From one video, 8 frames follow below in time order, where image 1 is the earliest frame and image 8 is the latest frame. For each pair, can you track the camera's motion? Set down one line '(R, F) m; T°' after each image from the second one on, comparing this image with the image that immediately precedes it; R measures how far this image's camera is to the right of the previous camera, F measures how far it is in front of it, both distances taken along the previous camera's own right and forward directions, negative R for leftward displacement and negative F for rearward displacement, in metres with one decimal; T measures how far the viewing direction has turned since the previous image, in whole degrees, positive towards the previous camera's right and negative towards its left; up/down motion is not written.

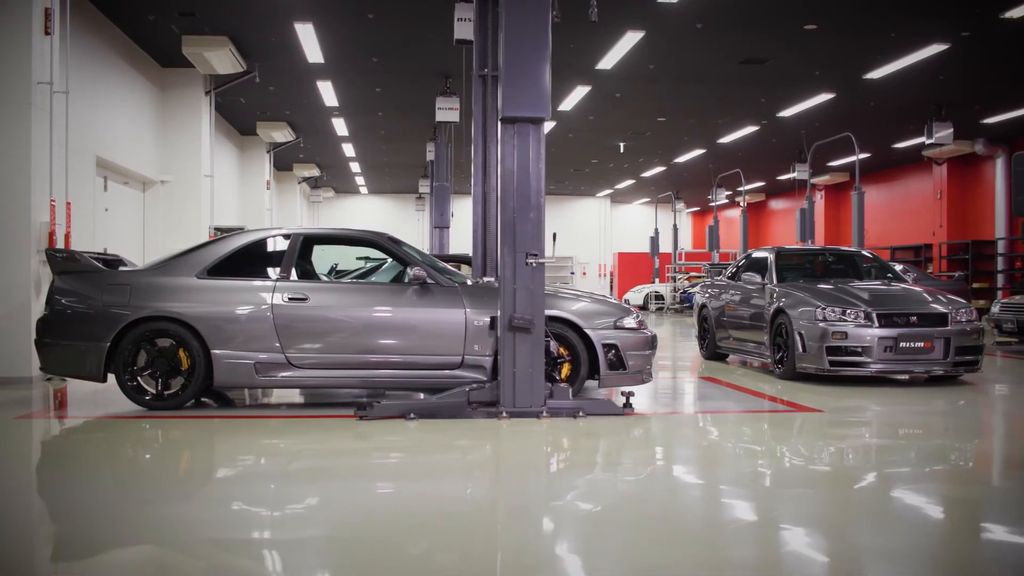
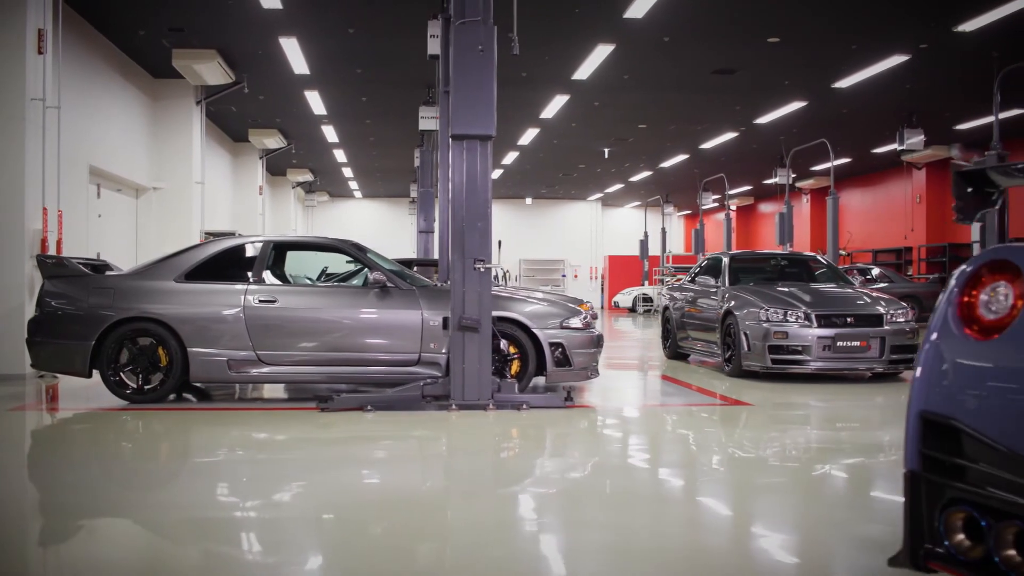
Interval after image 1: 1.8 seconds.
(+0.4, -0.4) m; 0°
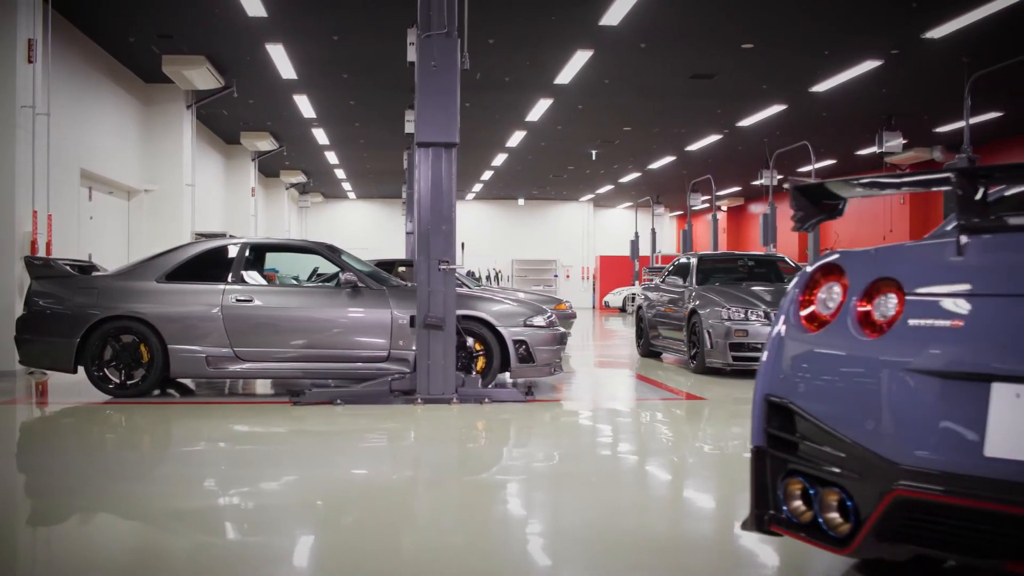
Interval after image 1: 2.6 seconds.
(+0.3, -0.3) m; 0°
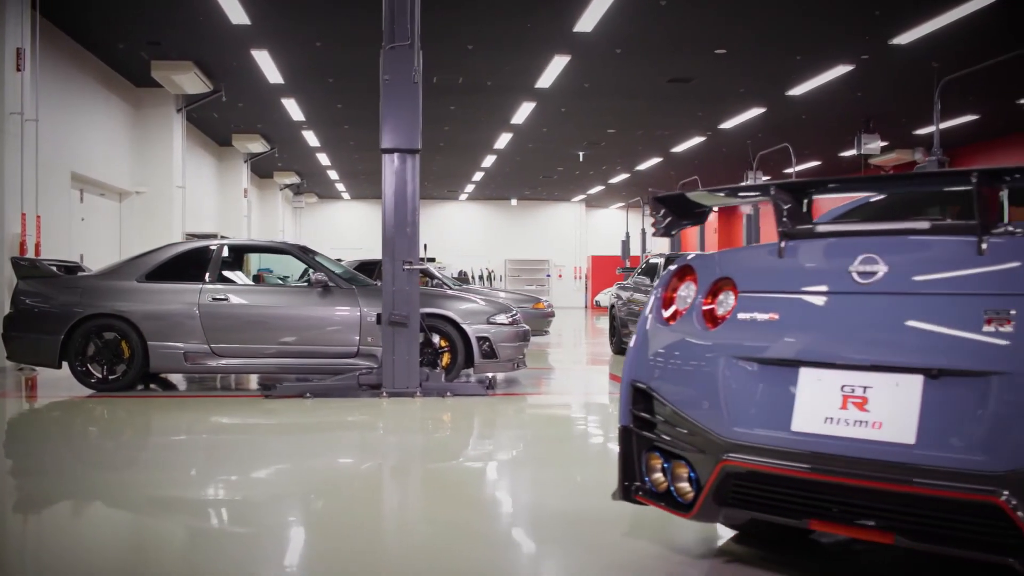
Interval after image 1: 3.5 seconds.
(+0.3, -0.3) m; 0°
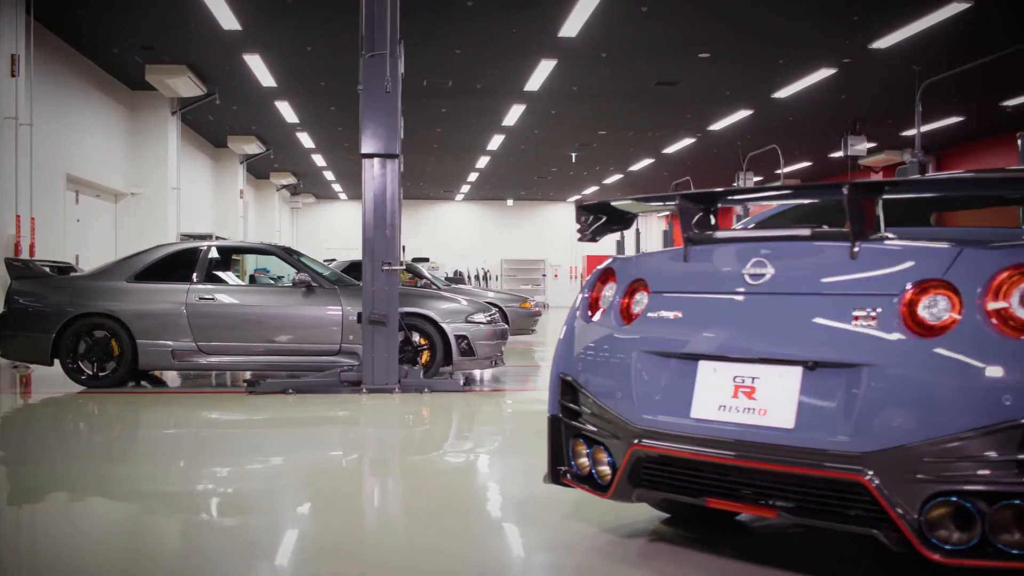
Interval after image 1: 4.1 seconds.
(+0.2, -0.2) m; 0°
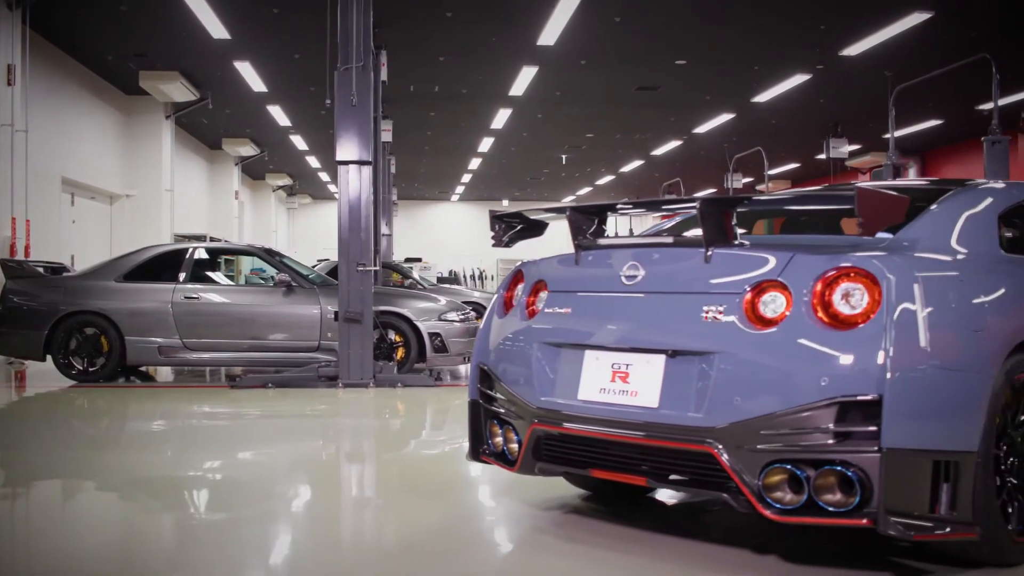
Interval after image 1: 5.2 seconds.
(+0.3, -0.3) m; 0°
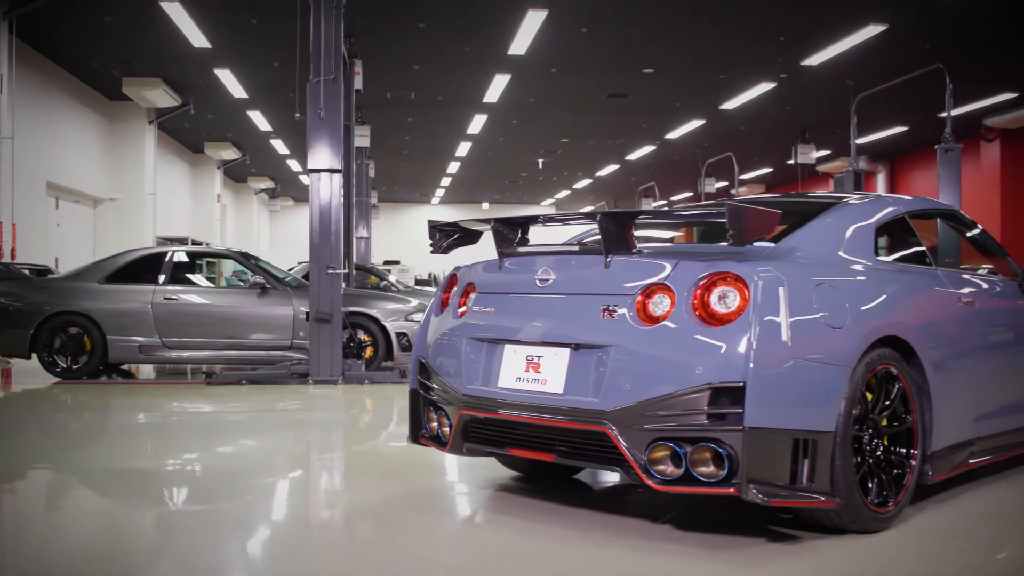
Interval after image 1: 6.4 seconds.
(+0.2, -0.3) m; +1°
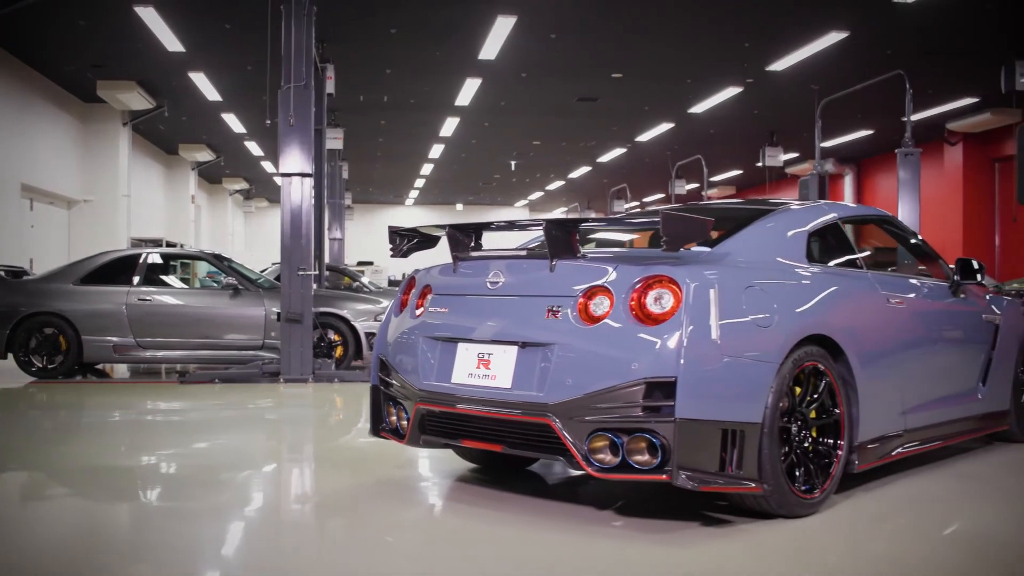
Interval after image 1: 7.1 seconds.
(+0.1, -0.2) m; +2°
